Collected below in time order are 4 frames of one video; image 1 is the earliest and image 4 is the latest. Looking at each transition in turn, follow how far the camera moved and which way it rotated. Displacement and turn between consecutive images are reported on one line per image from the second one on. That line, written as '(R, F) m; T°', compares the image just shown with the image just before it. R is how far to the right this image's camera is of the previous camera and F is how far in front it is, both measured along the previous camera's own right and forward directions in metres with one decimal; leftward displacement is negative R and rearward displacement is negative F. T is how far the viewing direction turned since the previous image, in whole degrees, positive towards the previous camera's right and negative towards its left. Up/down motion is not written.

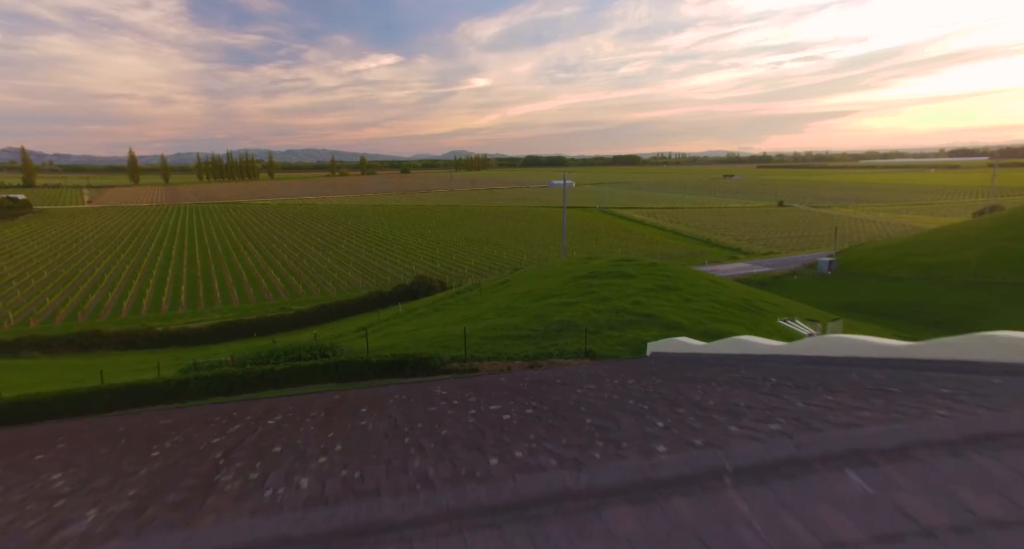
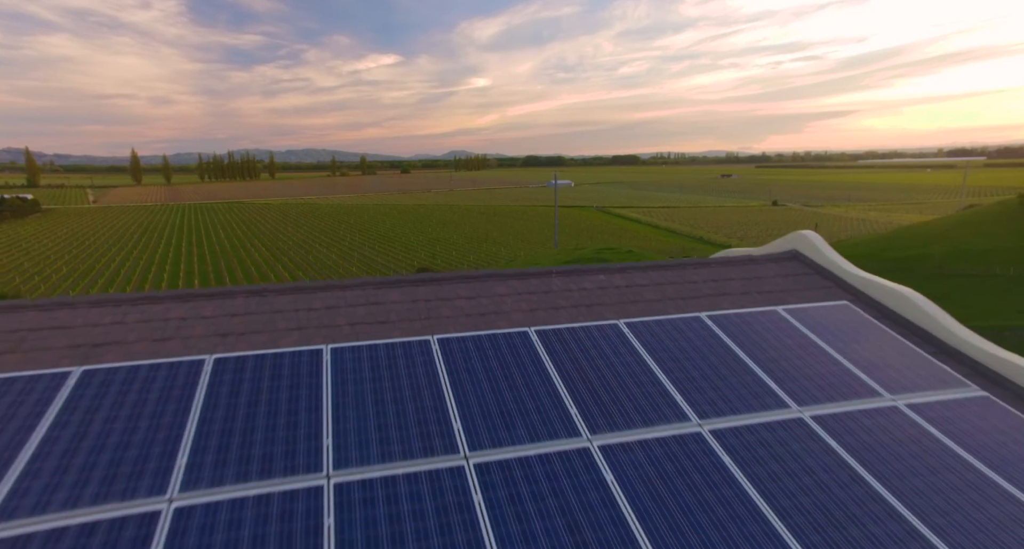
(+0.3, -2.7) m; 0°
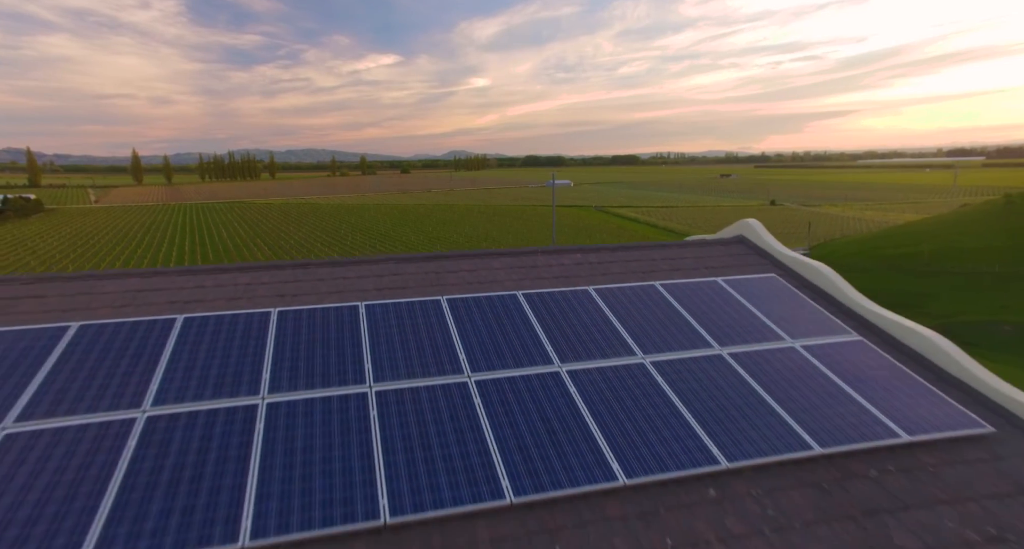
(+0.1, -0.9) m; 0°
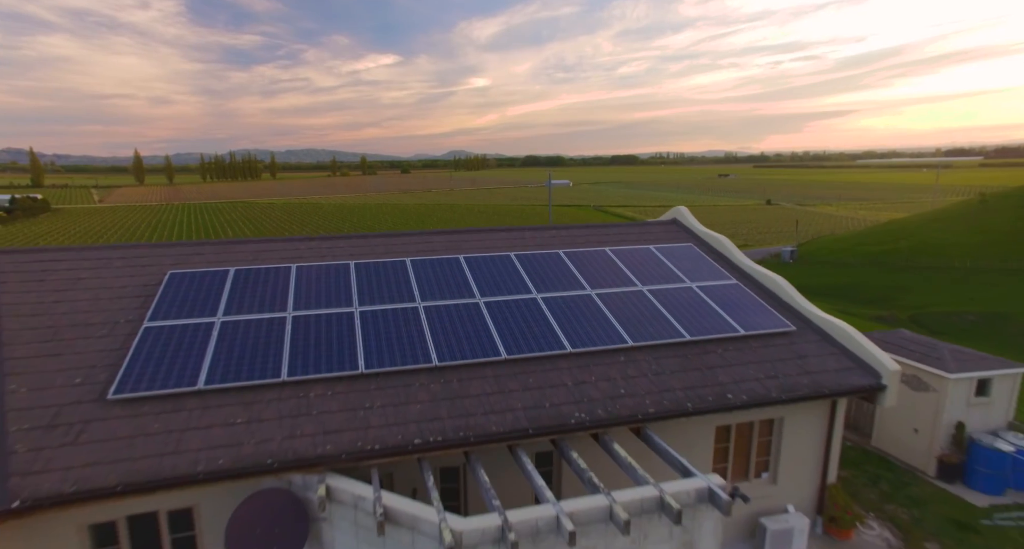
(+0.3, -0.4) m; 0°
